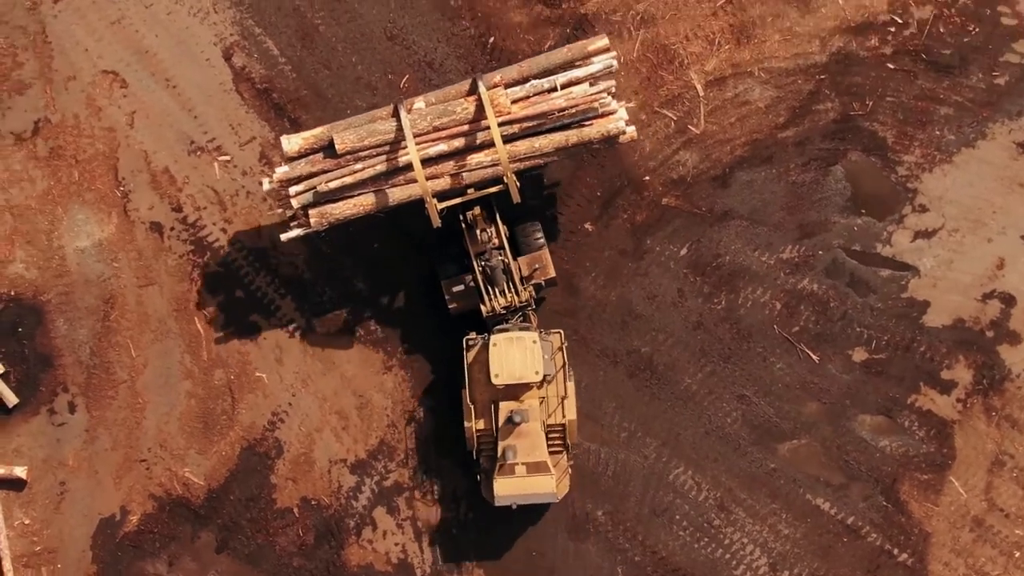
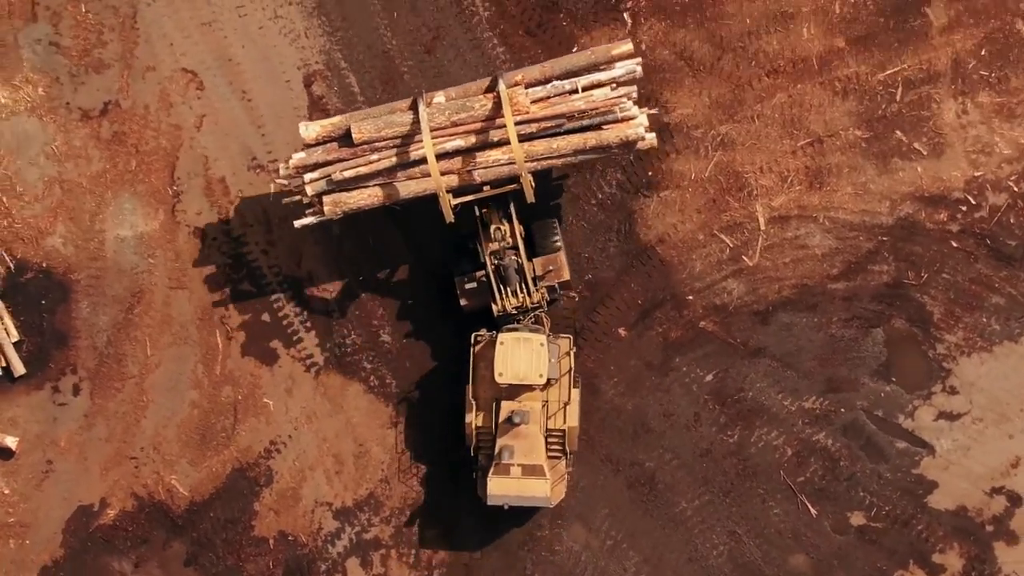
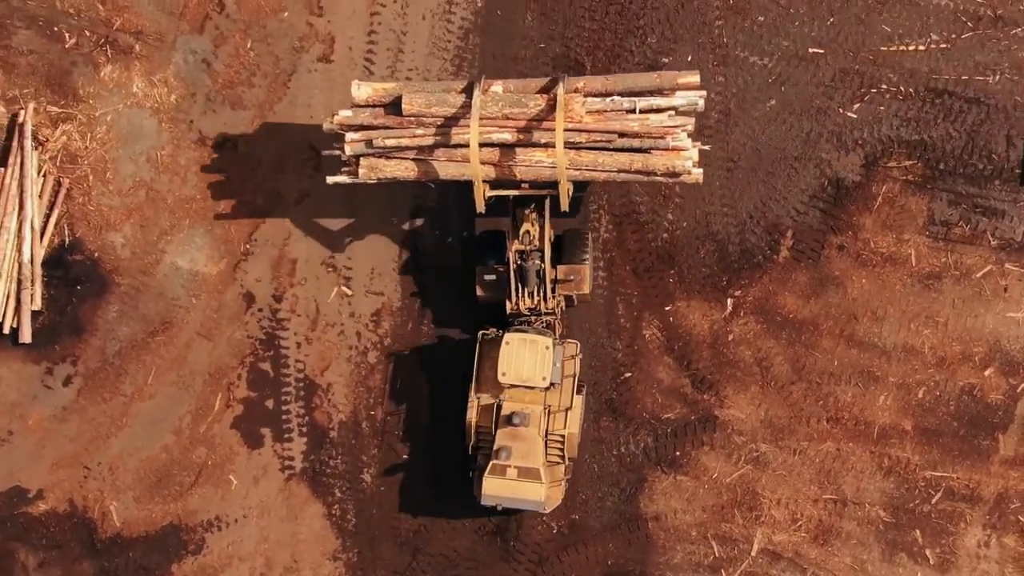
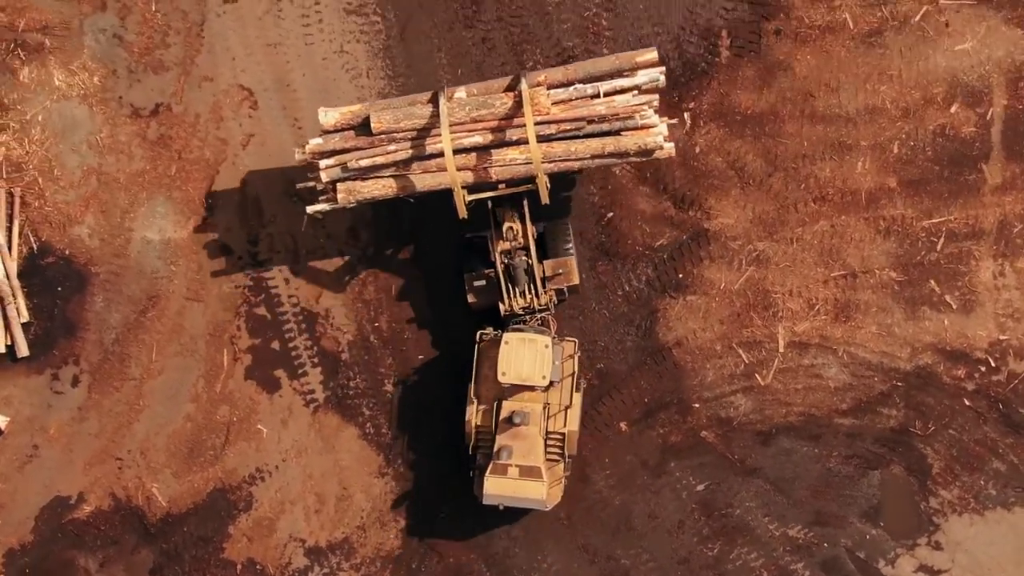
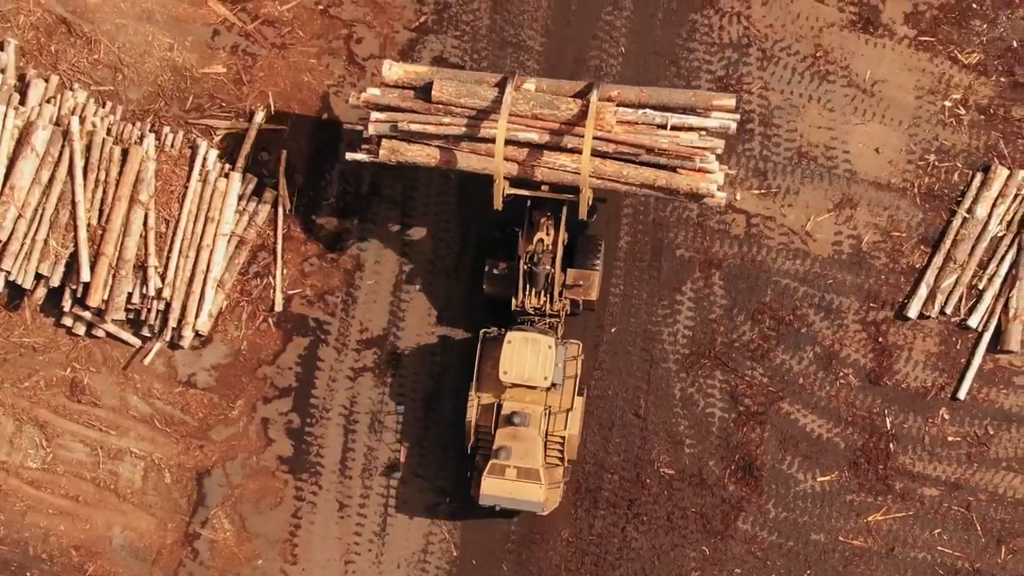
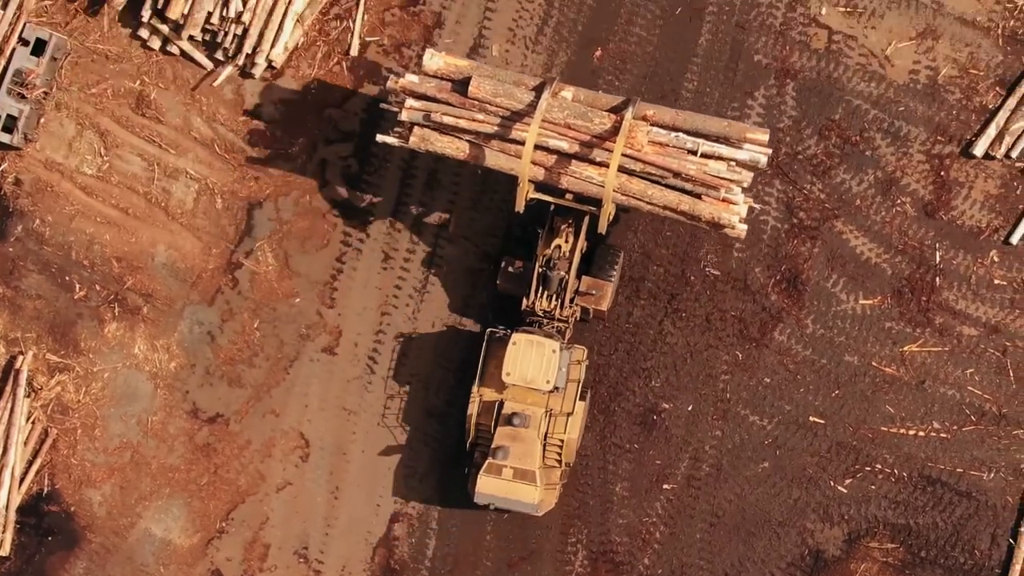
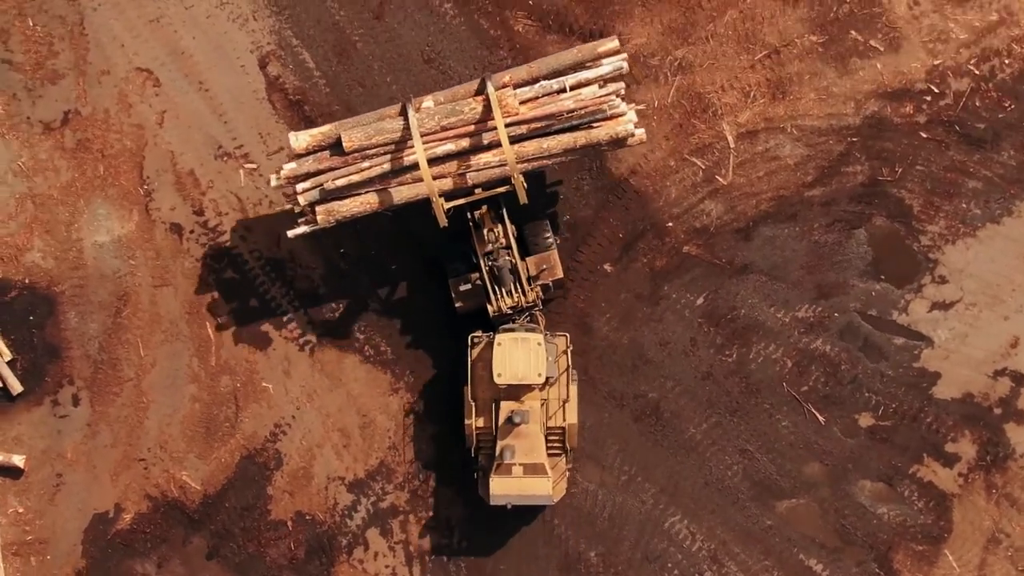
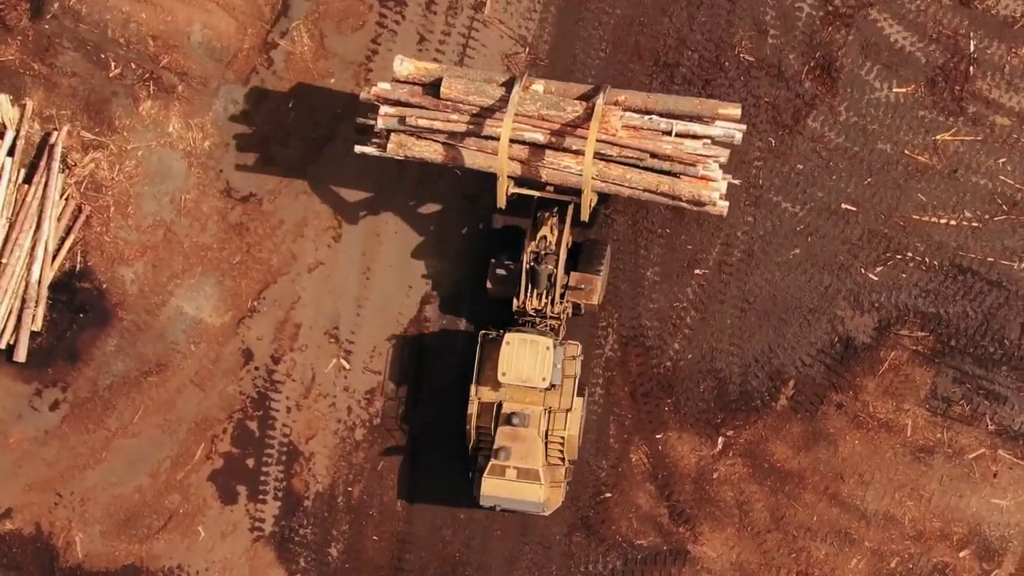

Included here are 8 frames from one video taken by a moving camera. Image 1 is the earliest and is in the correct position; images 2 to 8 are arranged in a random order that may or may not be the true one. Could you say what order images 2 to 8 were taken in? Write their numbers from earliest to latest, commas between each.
7, 2, 4, 3, 8, 6, 5
